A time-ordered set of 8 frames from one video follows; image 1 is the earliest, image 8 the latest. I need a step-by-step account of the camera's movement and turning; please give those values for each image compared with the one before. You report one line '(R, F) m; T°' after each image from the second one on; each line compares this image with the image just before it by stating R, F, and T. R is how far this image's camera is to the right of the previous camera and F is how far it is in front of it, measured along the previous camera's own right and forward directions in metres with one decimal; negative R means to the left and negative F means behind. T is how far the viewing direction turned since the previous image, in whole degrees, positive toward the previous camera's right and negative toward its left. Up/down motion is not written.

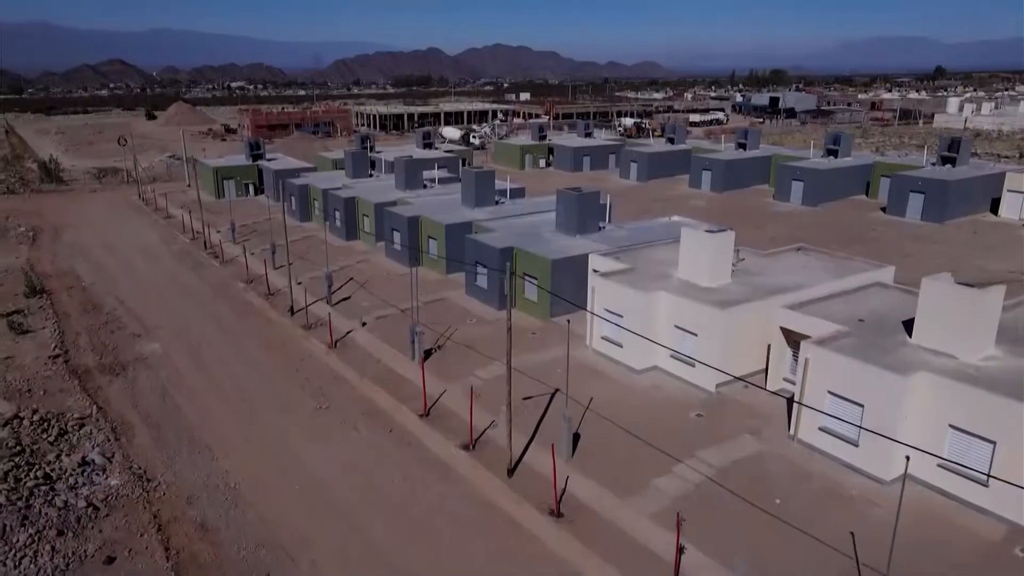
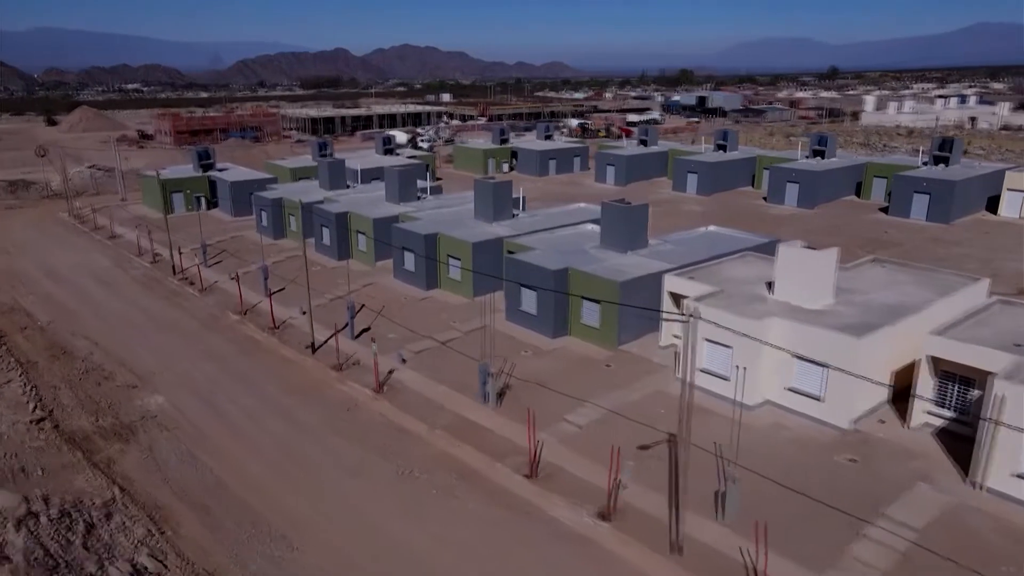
(-4.5, +3.0) m; +6°
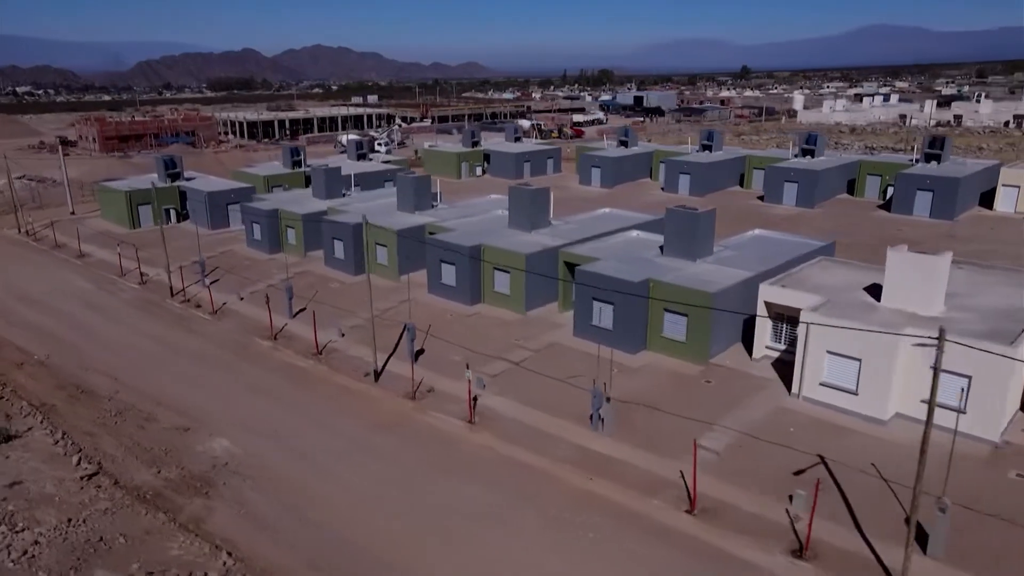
(-4.7, +1.8) m; +6°
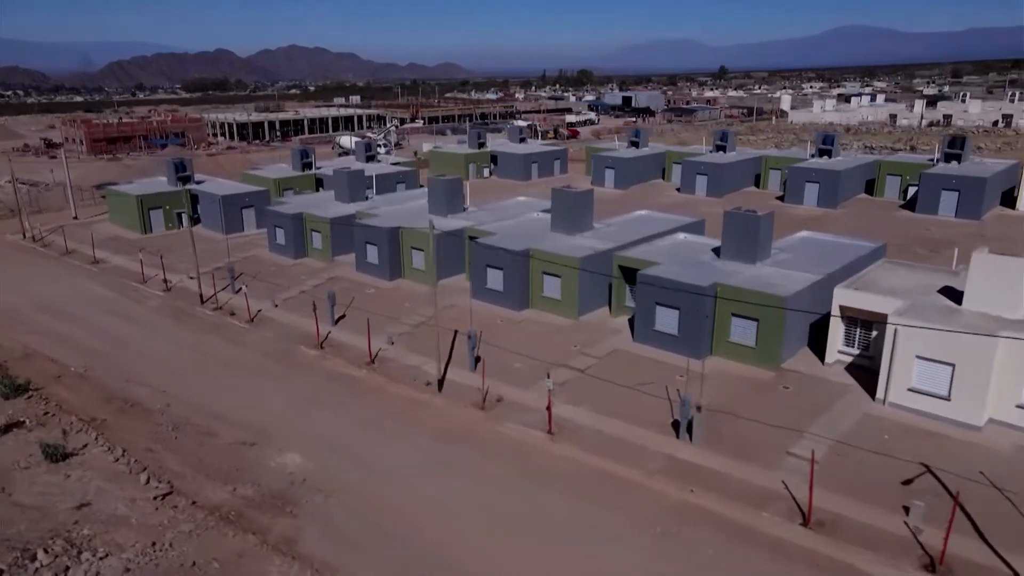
(-2.6, +0.6) m; +2°
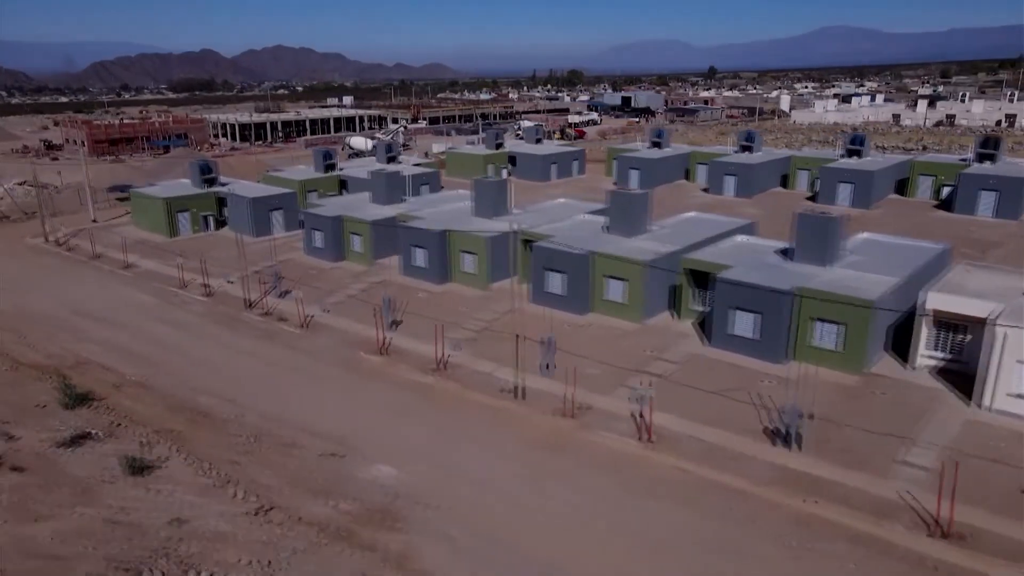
(-2.7, +0.5) m; +1°
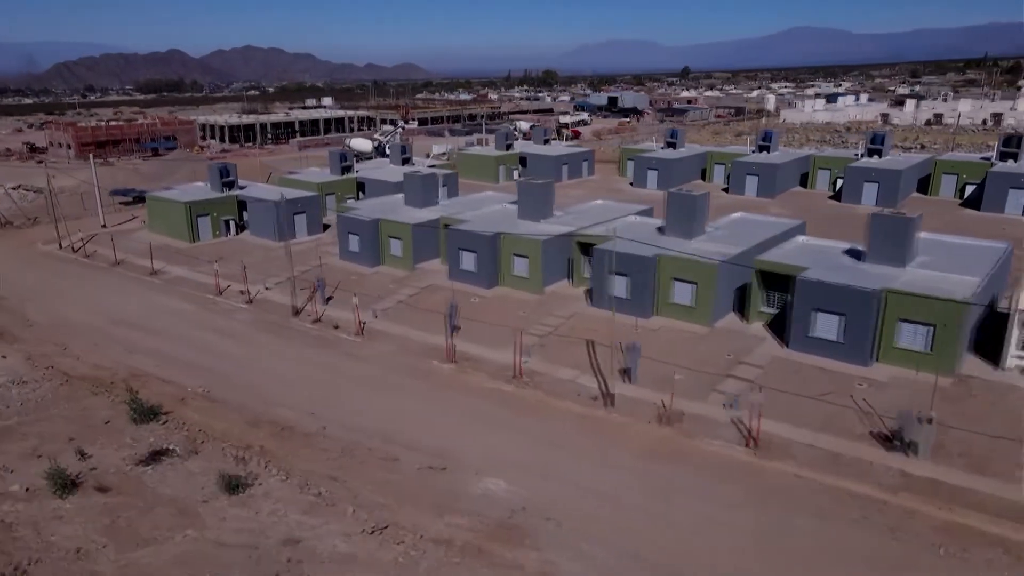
(-3.3, +0.6) m; +2°
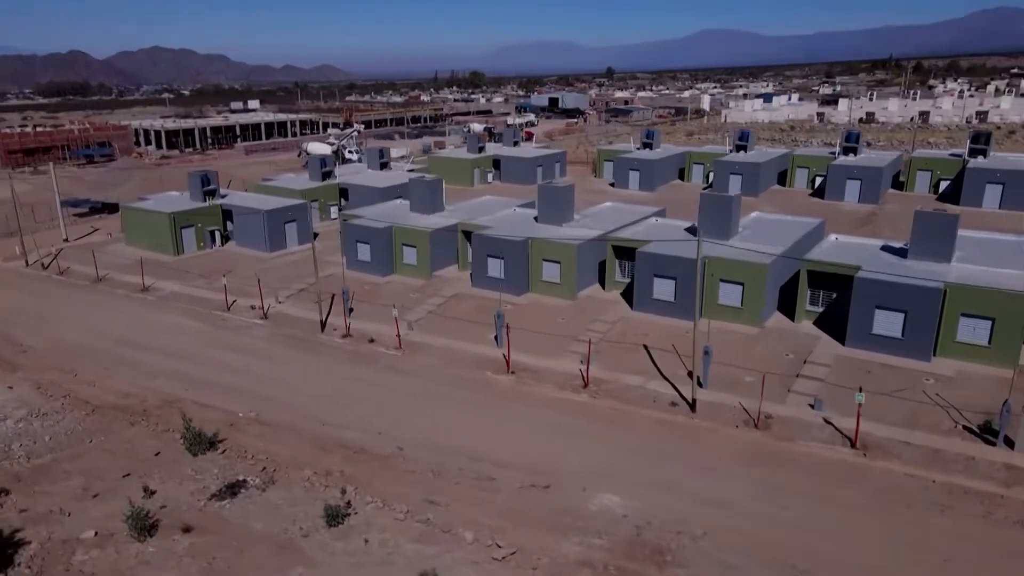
(-4.2, +0.8) m; +5°
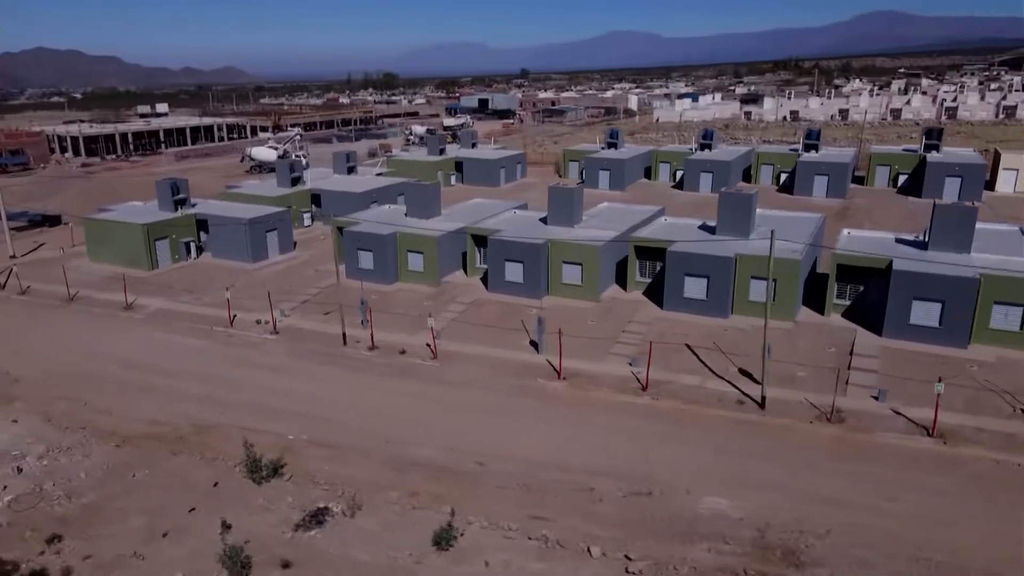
(-4.1, +0.8) m; +6°
